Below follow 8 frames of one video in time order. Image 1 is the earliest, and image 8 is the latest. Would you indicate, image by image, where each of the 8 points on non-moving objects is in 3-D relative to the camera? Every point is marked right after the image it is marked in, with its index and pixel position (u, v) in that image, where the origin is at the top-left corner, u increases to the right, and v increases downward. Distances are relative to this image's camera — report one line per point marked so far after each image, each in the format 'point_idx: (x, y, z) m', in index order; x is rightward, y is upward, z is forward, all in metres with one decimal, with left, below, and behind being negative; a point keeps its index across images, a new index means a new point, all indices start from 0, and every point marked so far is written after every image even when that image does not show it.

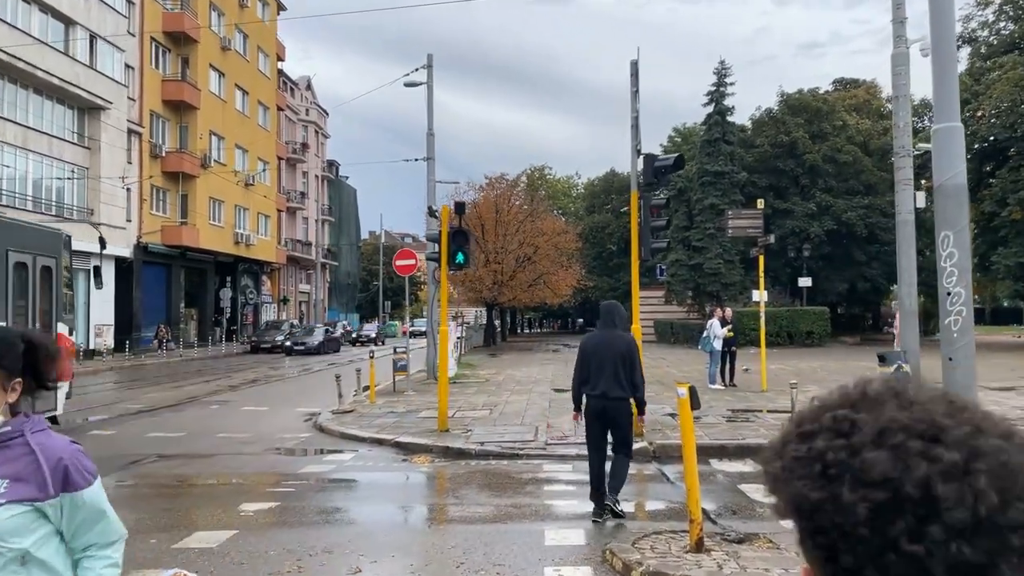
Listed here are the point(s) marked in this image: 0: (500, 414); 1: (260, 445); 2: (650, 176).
0: (-0.2, -2.3, +14.3) m
1: (-3.7, -2.3, +11.9) m
2: (+1.9, +1.6, +11.3) m
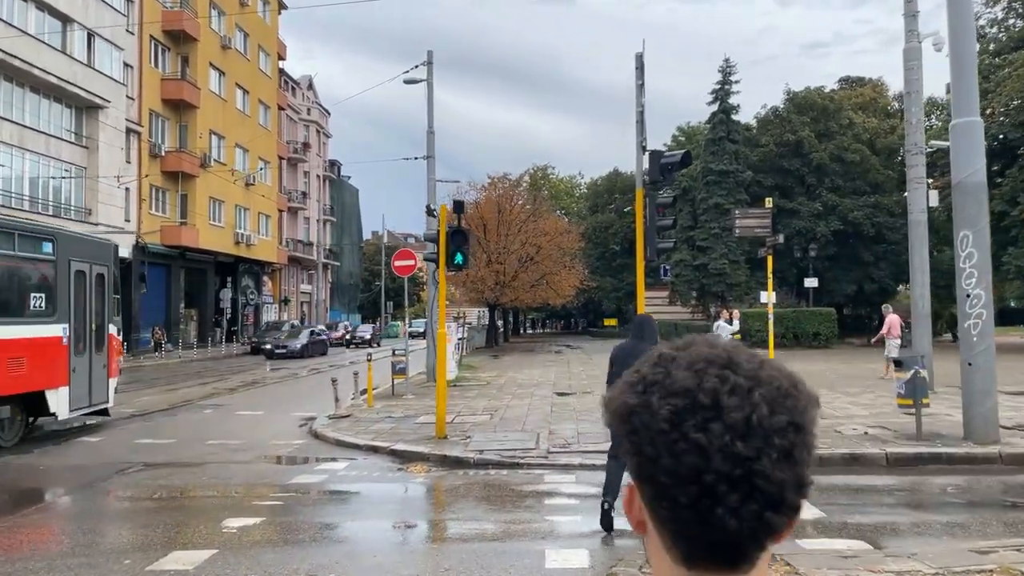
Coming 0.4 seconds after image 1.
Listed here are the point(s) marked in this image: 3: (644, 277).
0: (-0.2, -2.3, +13.9) m
1: (-3.7, -2.4, +11.5) m
2: (+1.9, +1.5, +10.9) m
3: (+1.8, +0.1, +10.9) m
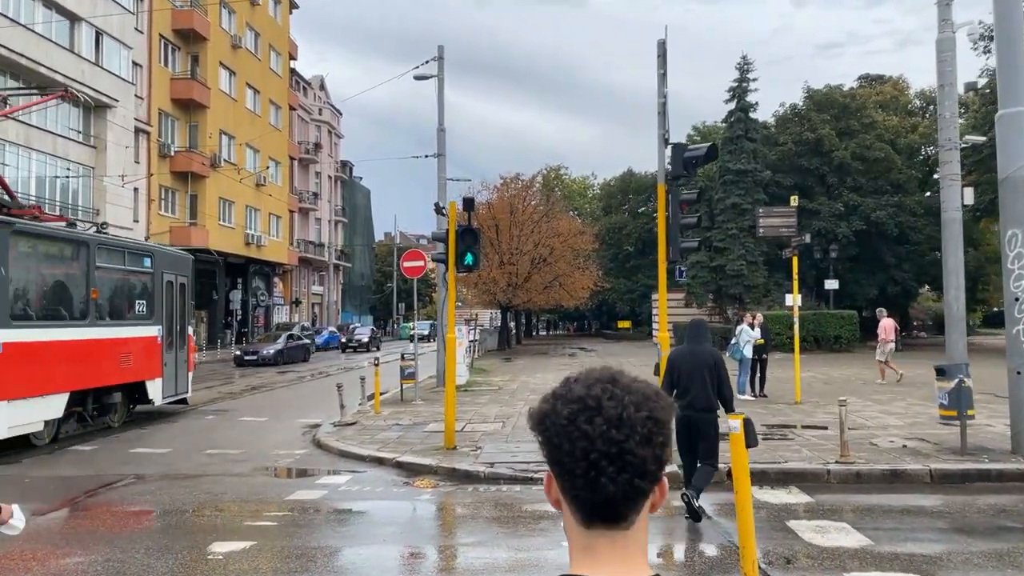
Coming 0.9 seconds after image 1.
0: (+0.1, -2.3, +13.2) m
1: (-3.5, -2.4, +10.9) m
2: (+2.1, +1.5, +10.2) m
3: (+2.0, +0.1, +10.3) m
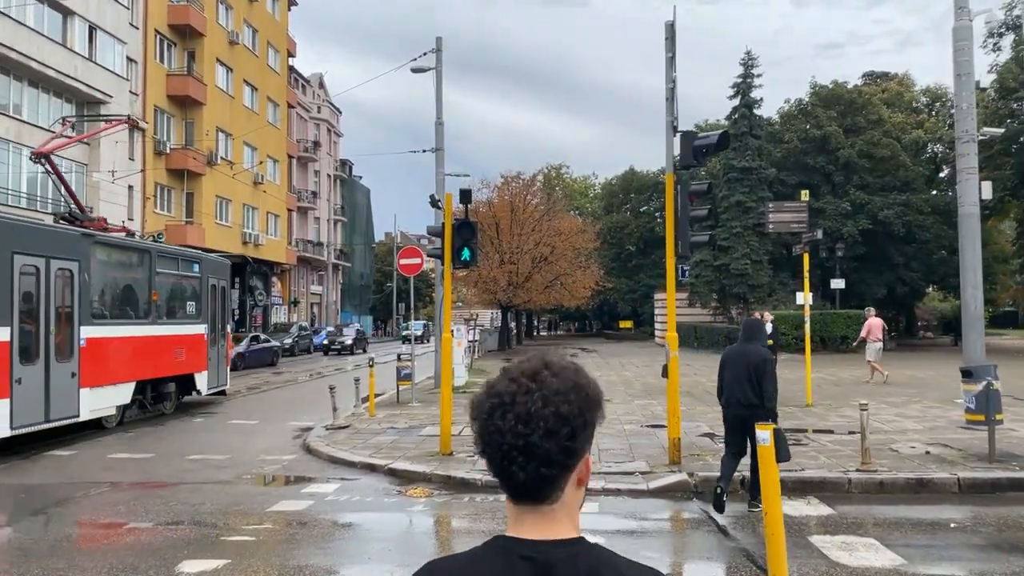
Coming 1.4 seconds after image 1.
0: (0.0, -2.3, +12.7) m
1: (-3.5, -2.3, +10.3) m
2: (+2.1, +1.5, +9.6) m
3: (+1.9, +0.2, +9.7) m
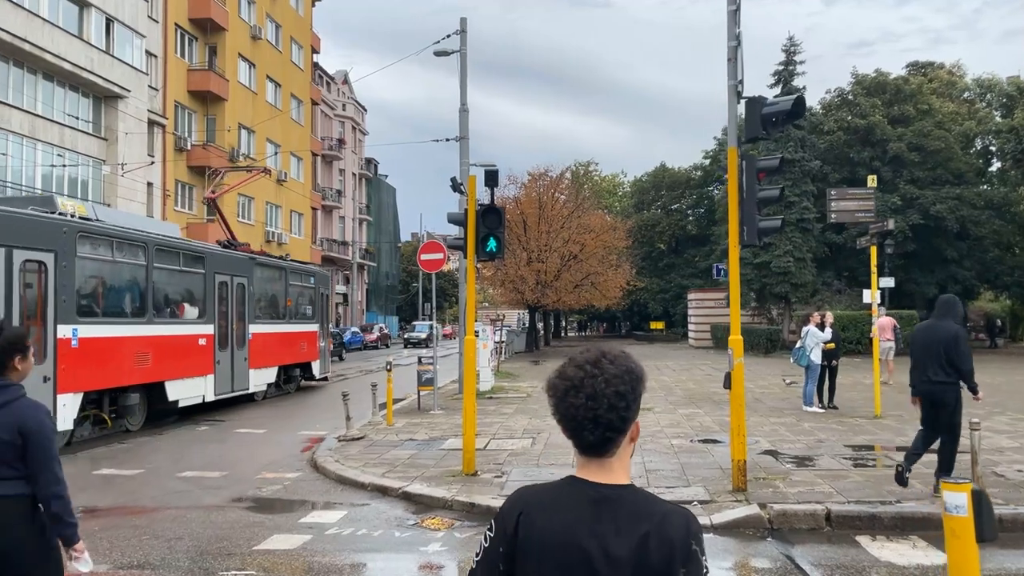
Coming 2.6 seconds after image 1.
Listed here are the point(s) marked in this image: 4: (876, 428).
0: (+0.5, -2.2, +11.2) m
1: (-3.2, -2.3, +9.0) m
2: (+2.4, +1.6, +8.1) m
3: (+2.3, +0.2, +8.2) m
4: (+5.4, -2.1, +12.0) m
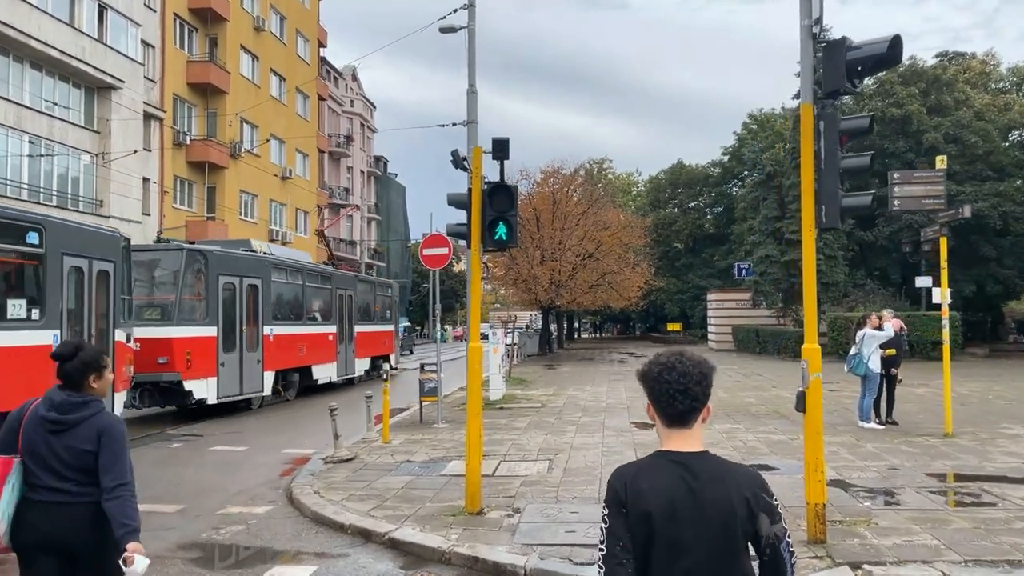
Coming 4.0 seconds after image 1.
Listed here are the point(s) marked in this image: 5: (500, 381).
0: (+0.7, -2.2, +9.5) m
1: (-3.0, -2.2, +7.3) m
2: (+2.6, +1.6, +6.3) m
3: (+2.4, +0.2, +6.4) m
4: (+5.6, -2.0, +10.2) m
5: (-0.2, -2.0, +17.7) m
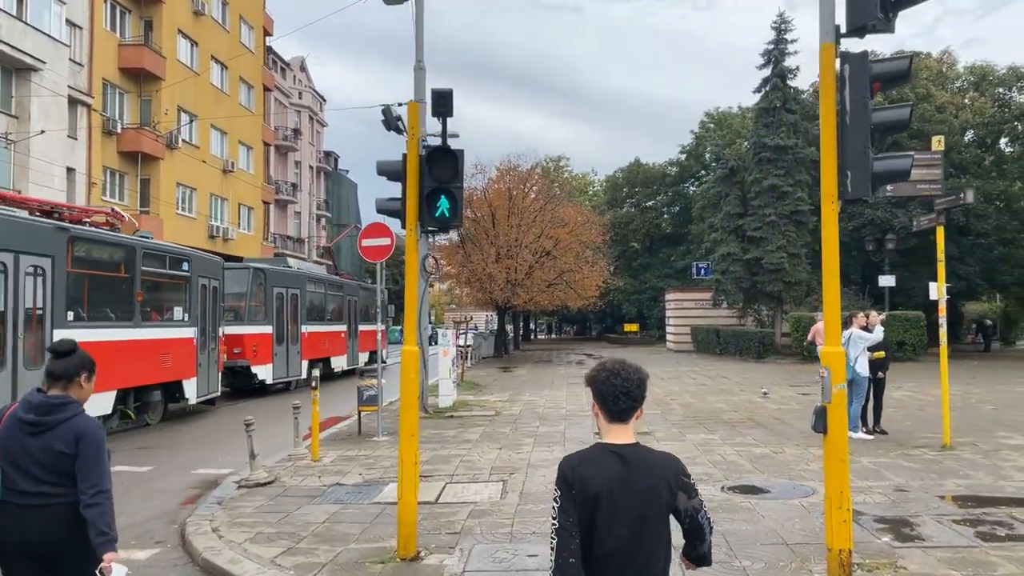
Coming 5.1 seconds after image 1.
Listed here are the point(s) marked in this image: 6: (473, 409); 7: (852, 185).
0: (+0.1, -2.1, +8.1) m
1: (-3.4, -2.2, +5.7) m
2: (+2.2, +1.7, +5.0) m
3: (+2.0, +0.3, +5.1) m
4: (+5.0, -2.0, +9.0) m
5: (-1.2, -2.0, +16.1) m
6: (-0.7, -2.4, +15.8) m
7: (+2.1, +0.6, +5.0) m
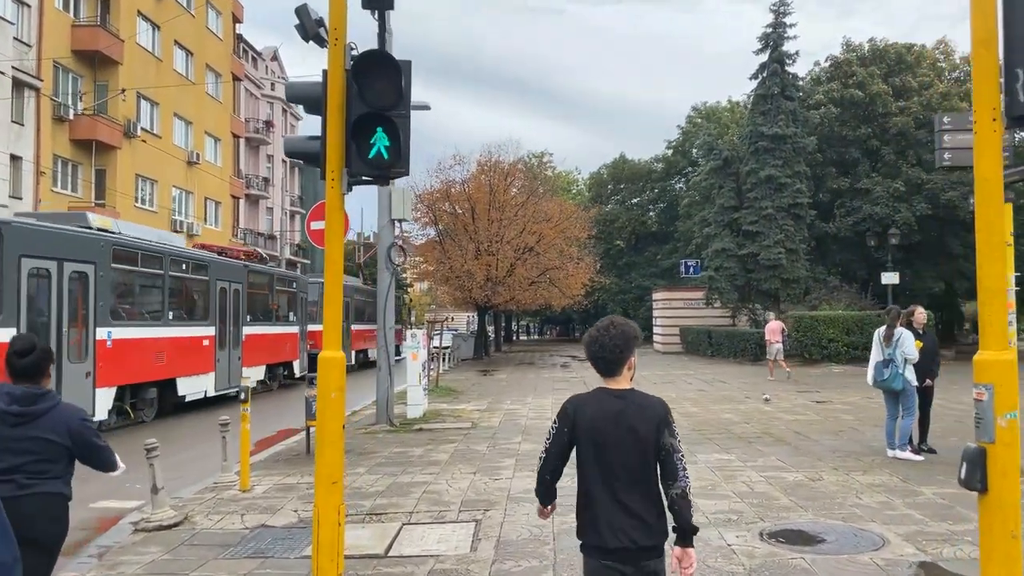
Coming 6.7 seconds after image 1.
0: (-0.1, -2.0, +6.1) m
1: (-3.6, -2.0, +3.6) m
2: (+2.1, +1.8, +3.1) m
3: (+1.9, +0.4, +3.2) m
4: (+4.8, -1.9, +7.2) m
5: (-1.6, -1.9, +14.2) m
6: (-1.1, -2.3, +13.8) m
7: (+2.0, +0.8, +3.1) m
